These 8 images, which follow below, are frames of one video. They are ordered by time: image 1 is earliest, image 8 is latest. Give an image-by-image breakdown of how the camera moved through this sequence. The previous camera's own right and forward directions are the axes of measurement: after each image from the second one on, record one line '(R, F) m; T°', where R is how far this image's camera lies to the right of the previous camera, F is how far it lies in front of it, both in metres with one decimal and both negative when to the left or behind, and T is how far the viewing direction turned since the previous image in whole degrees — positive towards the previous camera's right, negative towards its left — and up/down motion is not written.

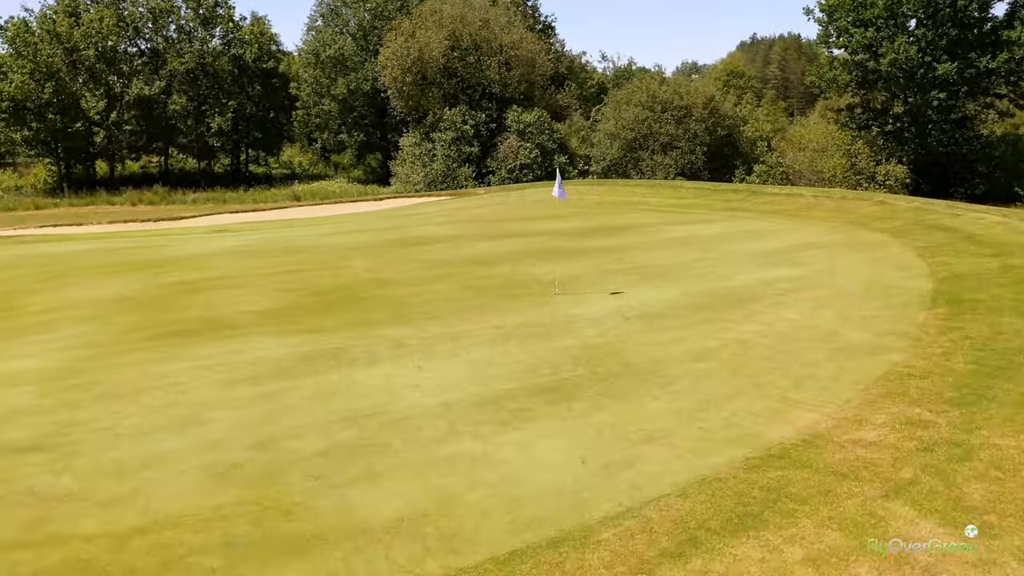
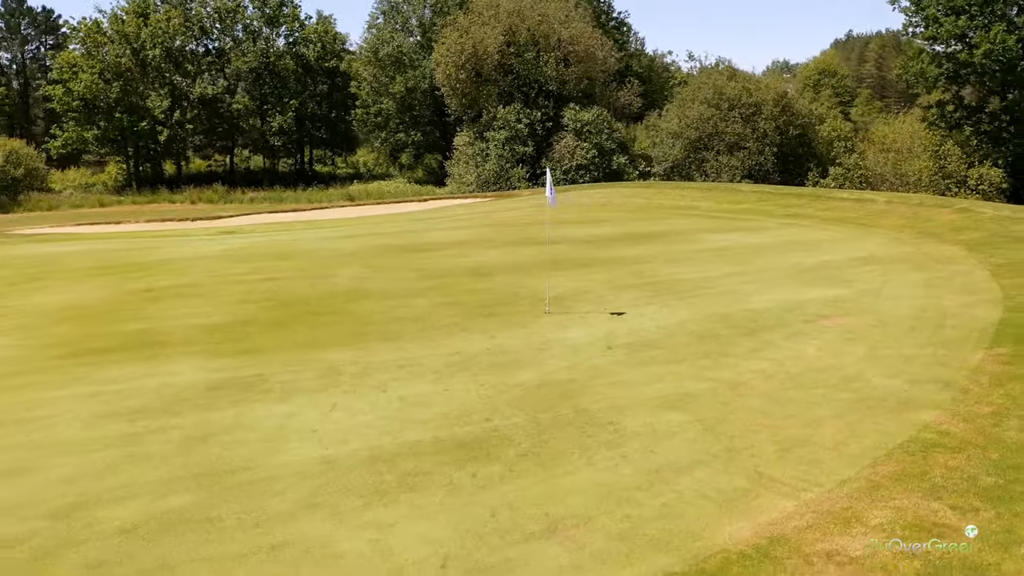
(+1.5, +2.0) m; -6°
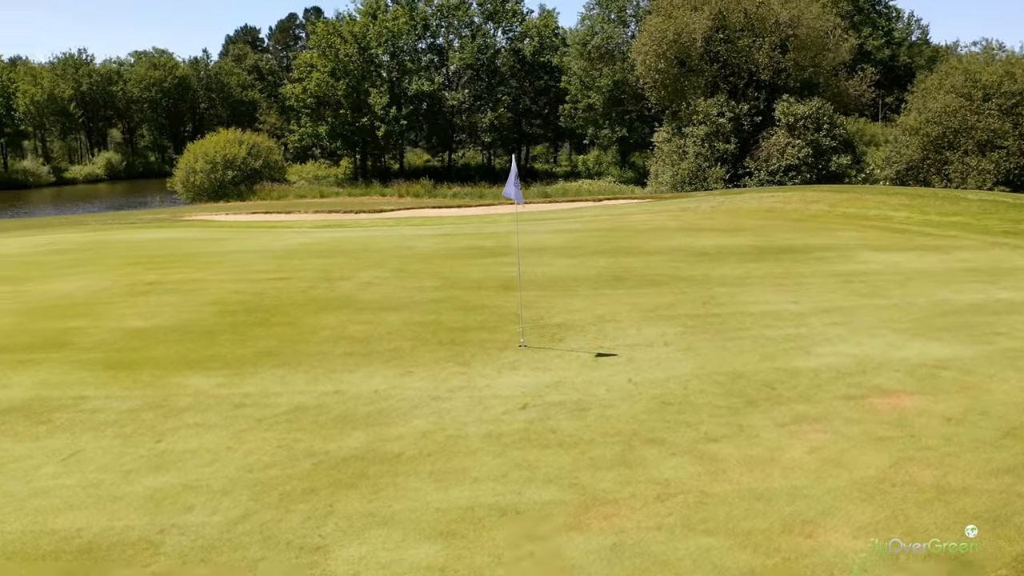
(+3.4, +3.5) m; -18°
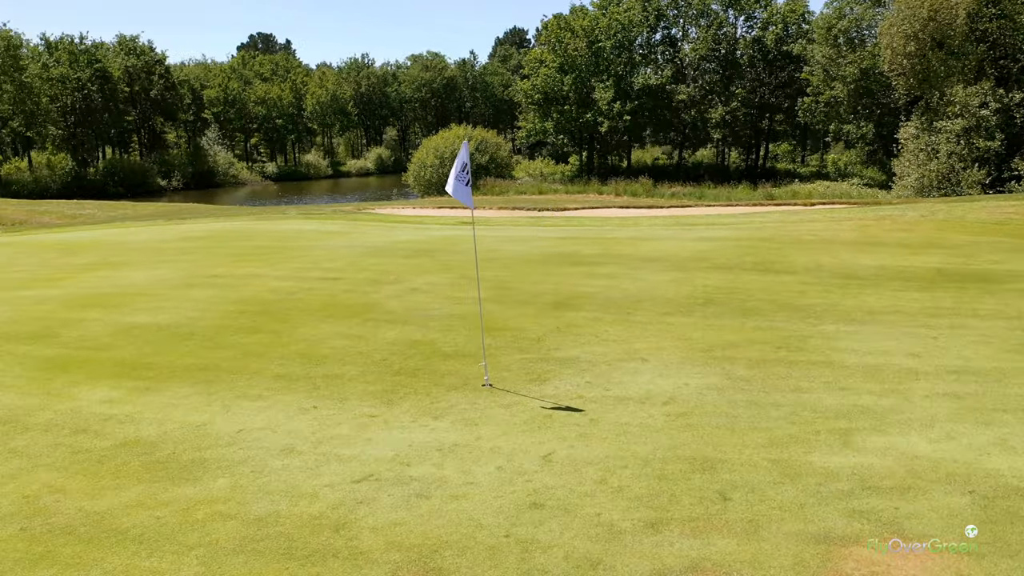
(+2.6, +2.5) m; -18°
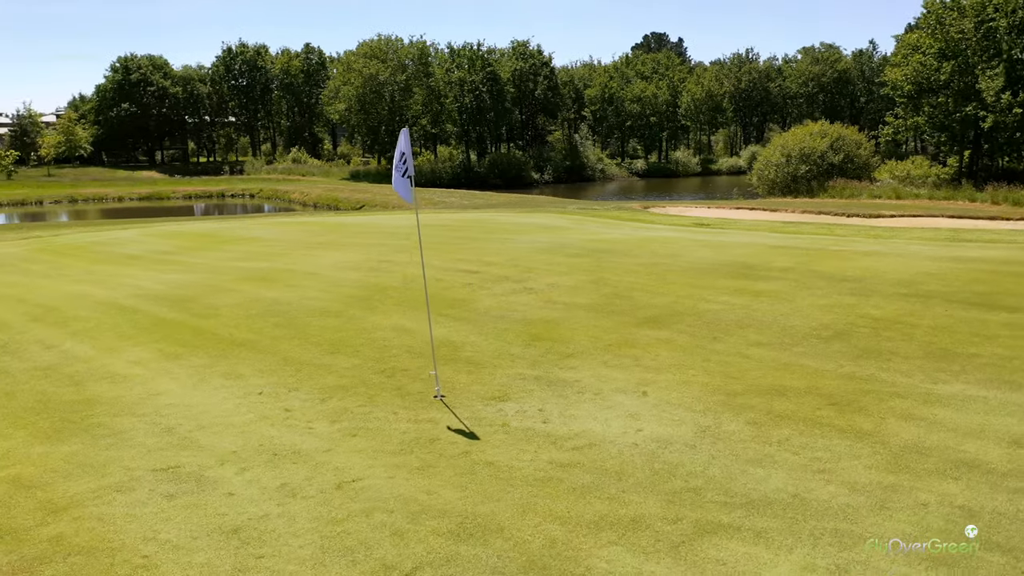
(+3.3, +1.6) m; -26°
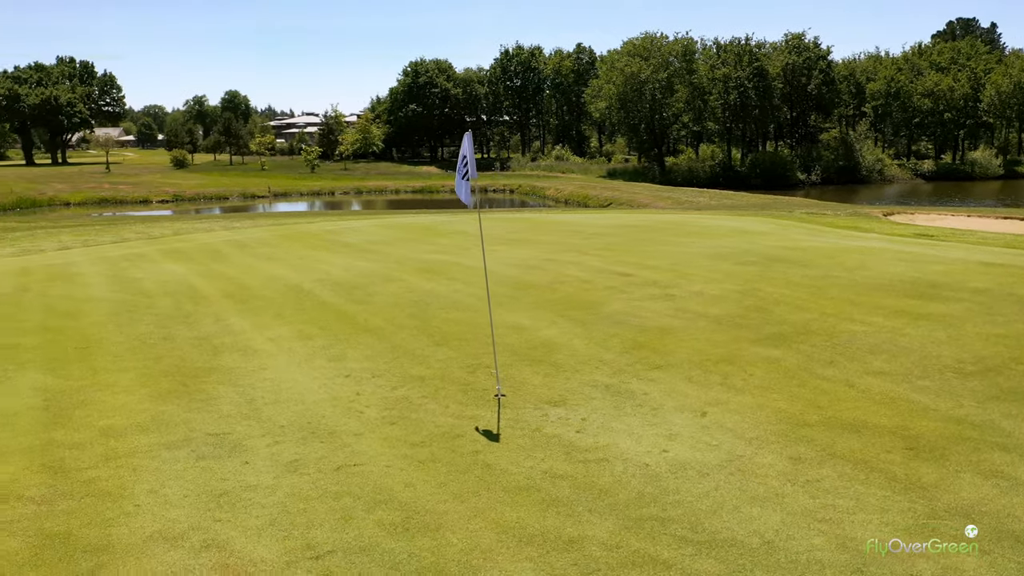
(+1.6, +0.3) m; -18°
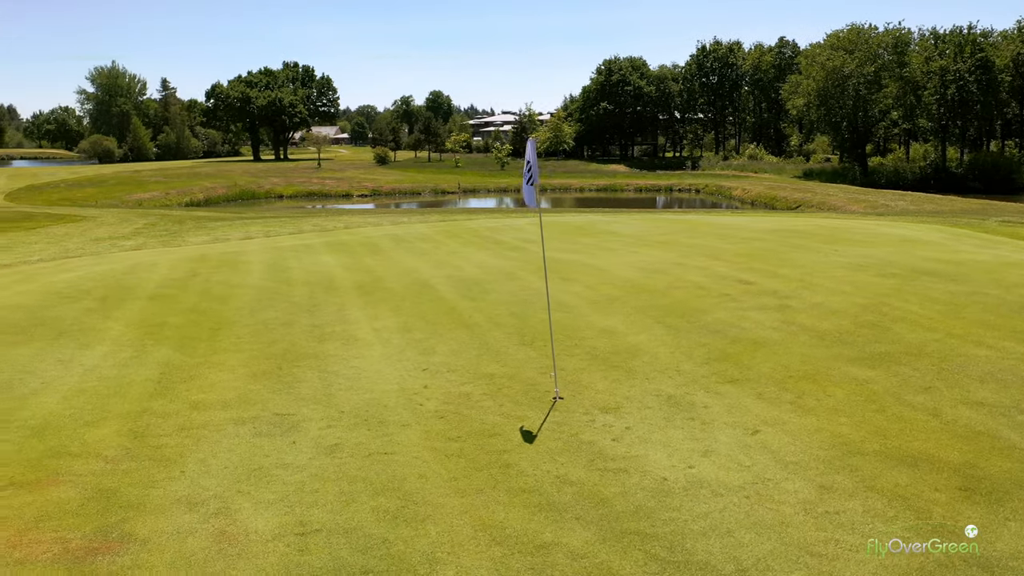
(+1.1, 0.0) m; -13°
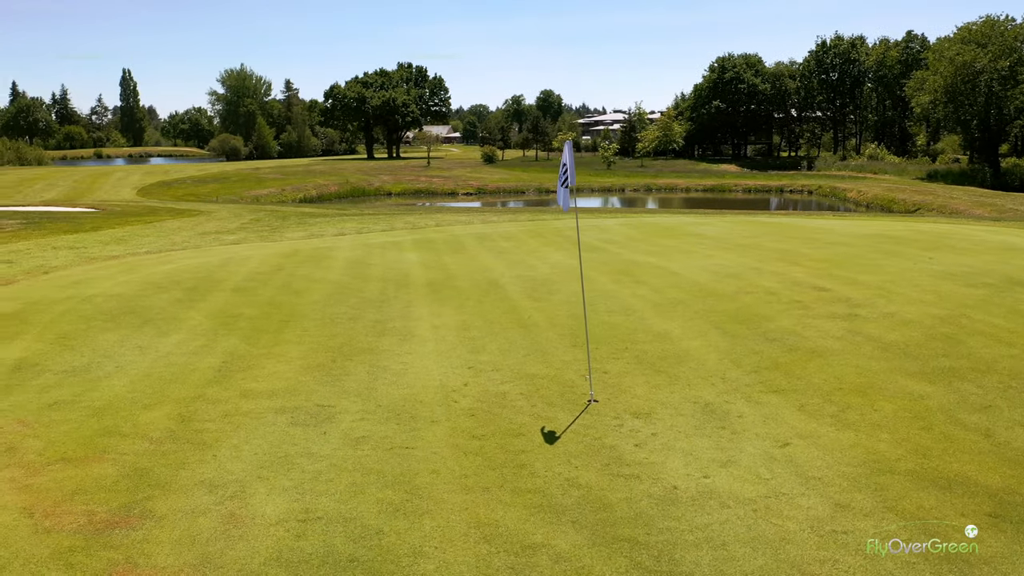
(+0.6, 0.0) m; -7°
